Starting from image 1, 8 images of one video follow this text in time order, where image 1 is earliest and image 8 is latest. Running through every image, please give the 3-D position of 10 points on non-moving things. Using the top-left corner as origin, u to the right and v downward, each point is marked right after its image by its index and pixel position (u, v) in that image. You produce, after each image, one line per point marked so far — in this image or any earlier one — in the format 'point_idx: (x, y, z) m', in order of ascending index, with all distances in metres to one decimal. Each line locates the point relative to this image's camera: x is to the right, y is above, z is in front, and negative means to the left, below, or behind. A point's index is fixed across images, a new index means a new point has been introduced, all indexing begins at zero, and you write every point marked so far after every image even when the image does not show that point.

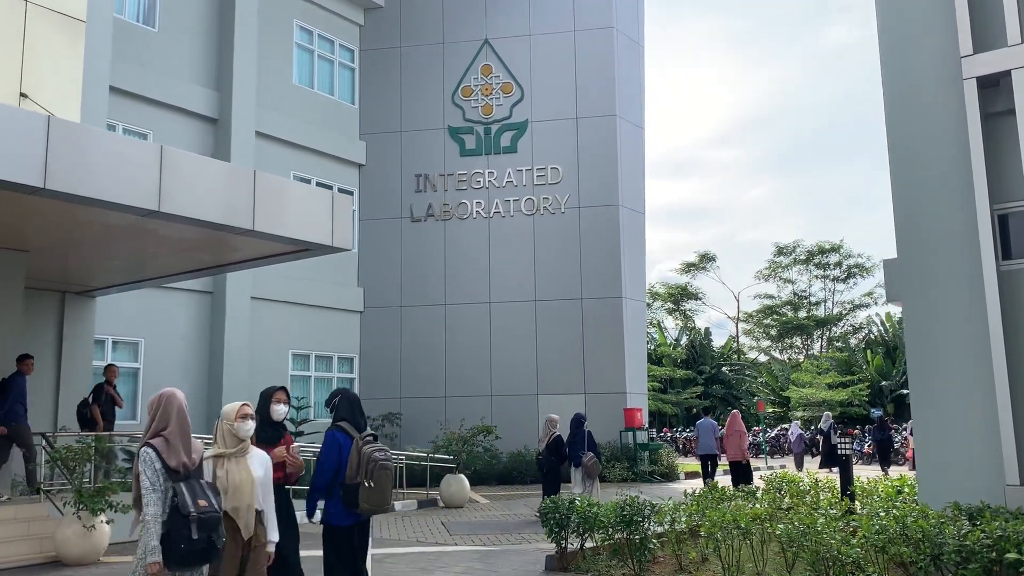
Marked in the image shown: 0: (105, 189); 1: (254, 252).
0: (-5.1, +1.3, +11.1) m
1: (-4.3, +0.6, +14.8) m
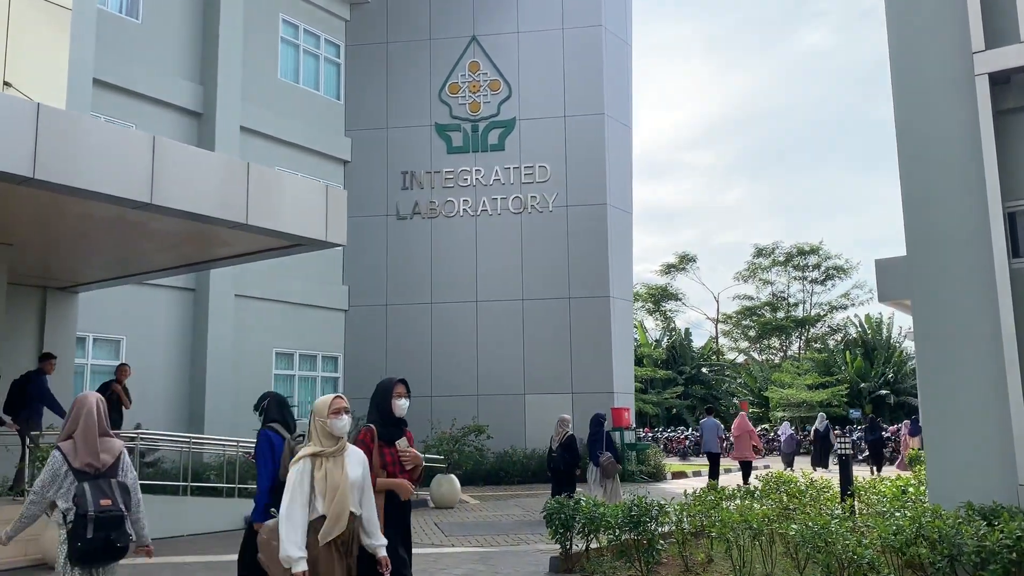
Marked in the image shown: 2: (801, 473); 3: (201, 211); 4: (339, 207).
0: (-5.1, +1.3, +10.8) m
1: (-4.4, +0.7, +14.5) m
2: (+5.1, -3.3, +15.6) m
3: (-4.2, +1.0, +11.9) m
4: (-2.7, +1.3, +14.0) m
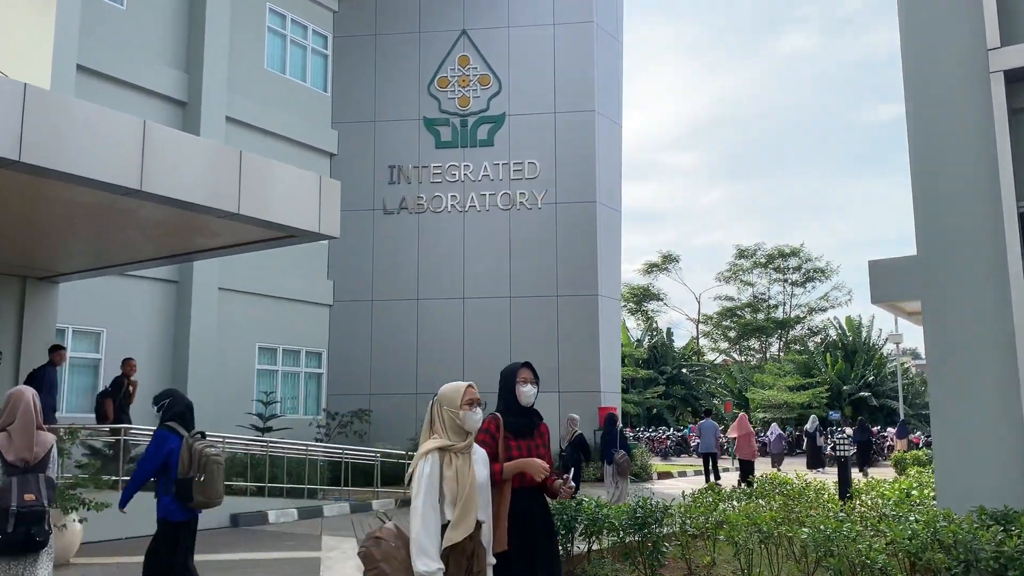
0: (-5.0, +1.5, +10.4) m
1: (-4.4, +0.8, +14.1) m
2: (+5.0, -3.3, +15.5) m
3: (-4.2, +1.2, +11.5) m
4: (-2.8, +1.4, +13.6) m
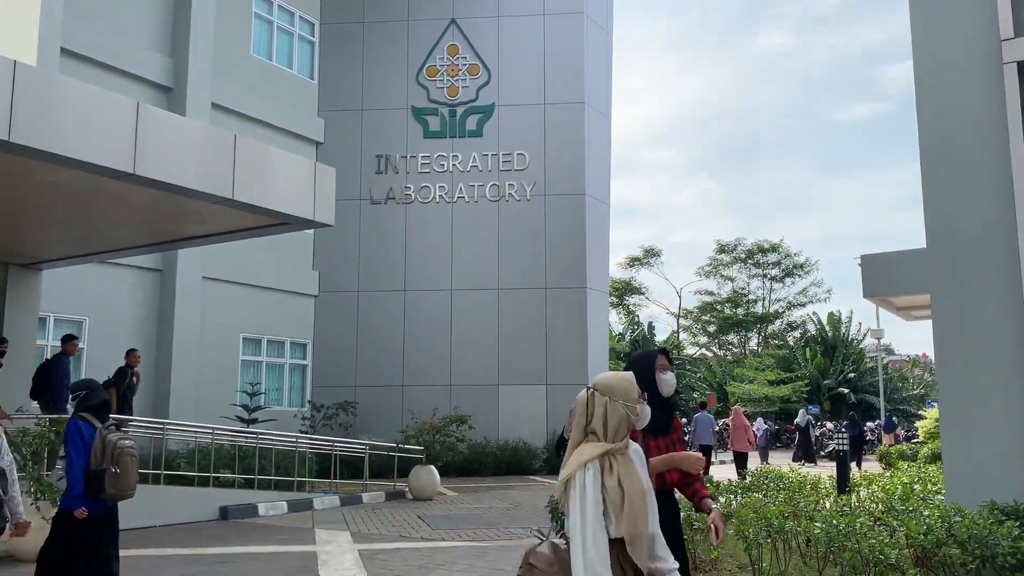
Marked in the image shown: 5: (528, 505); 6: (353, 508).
0: (-5.0, +1.6, +10.1) m
1: (-4.5, +1.0, +13.8) m
2: (+4.9, -3.2, +15.4) m
3: (-4.1, +1.3, +11.2) m
4: (-2.8, +1.6, +13.4) m
5: (+0.3, -4.2, +17.2) m
6: (-2.9, -4.0, +15.9) m
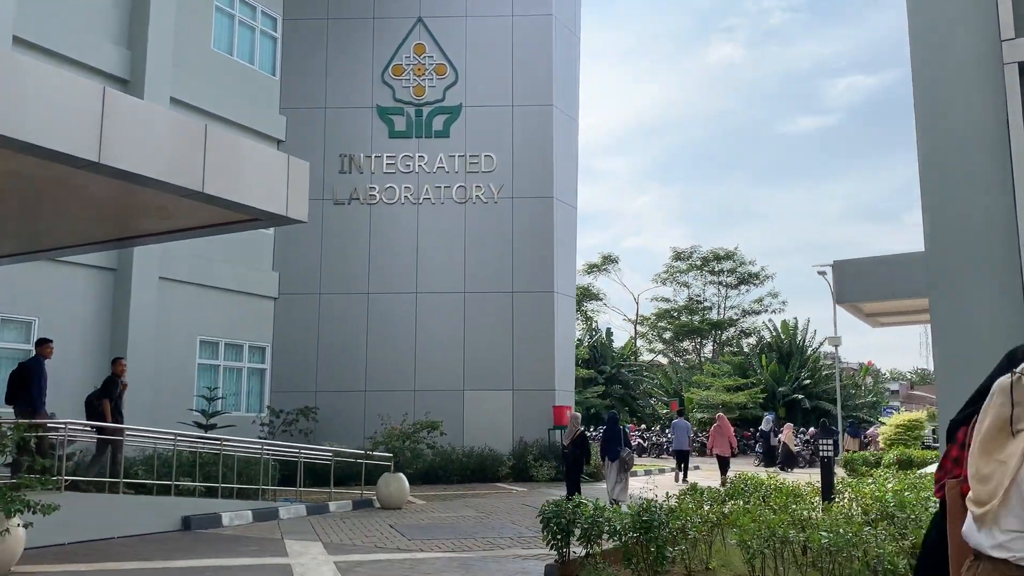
0: (-5.1, +1.7, +9.4) m
1: (-4.8, +1.0, +13.1) m
2: (+4.4, -3.2, +15.2) m
3: (-4.3, +1.4, +10.6) m
4: (-3.0, +1.6, +12.8) m
5: (-0.2, -4.3, +16.7) m
6: (-3.3, -4.0, +15.3) m
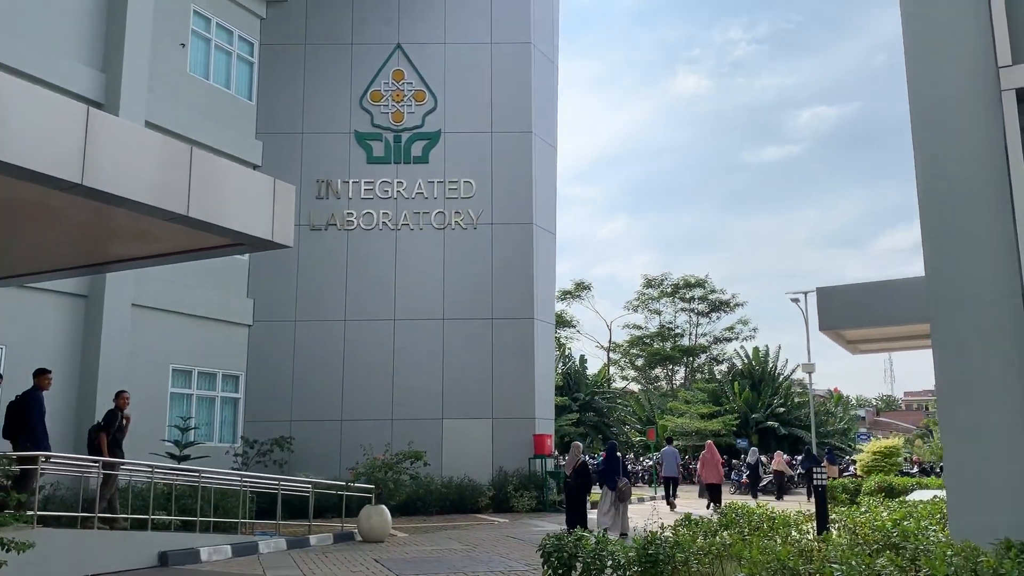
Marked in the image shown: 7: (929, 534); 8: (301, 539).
0: (-5.1, +1.4, +9.0) m
1: (-4.9, +0.6, +12.8) m
2: (+4.2, -3.7, +15.0) m
3: (-4.4, +1.1, +10.3) m
4: (-3.2, +1.2, +12.5) m
5: (-0.5, -4.8, +16.4) m
6: (-3.5, -4.4, +14.8) m
7: (+4.6, -2.7, +9.7) m
8: (-3.8, -4.6, +16.0) m
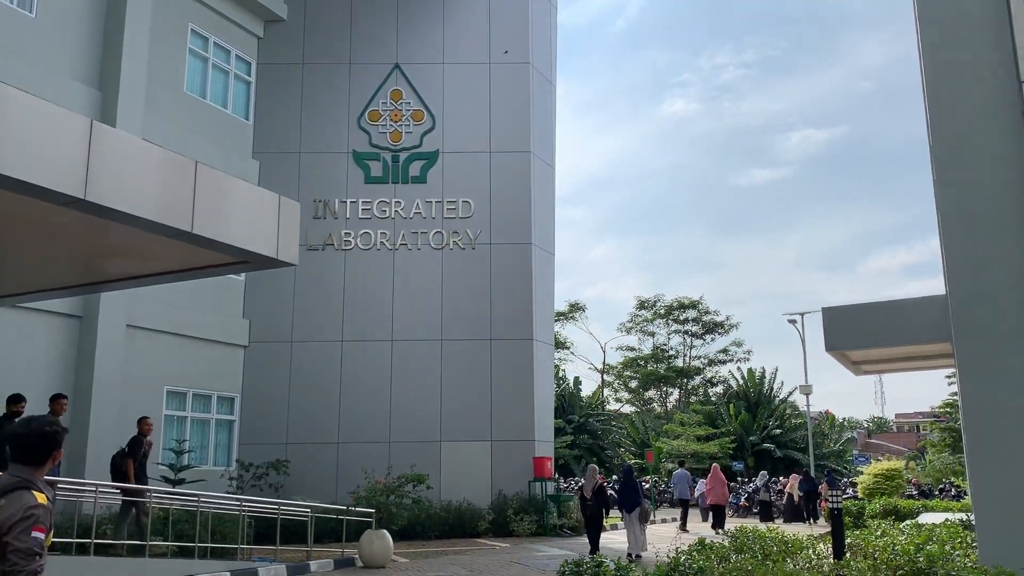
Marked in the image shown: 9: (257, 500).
0: (-4.9, +1.2, +8.8) m
1: (-4.8, +0.4, +12.5) m
2: (+4.3, -4.0, +14.8) m
3: (-4.2, +0.8, +10.0) m
4: (-3.1, +0.9, +12.3) m
5: (-0.4, -5.1, +16.0) m
6: (-3.4, -4.8, +14.4) m
7: (+4.7, -2.9, +9.5) m
8: (-3.7, -4.9, +15.6) m
9: (-4.8, -4.0, +16.7) m
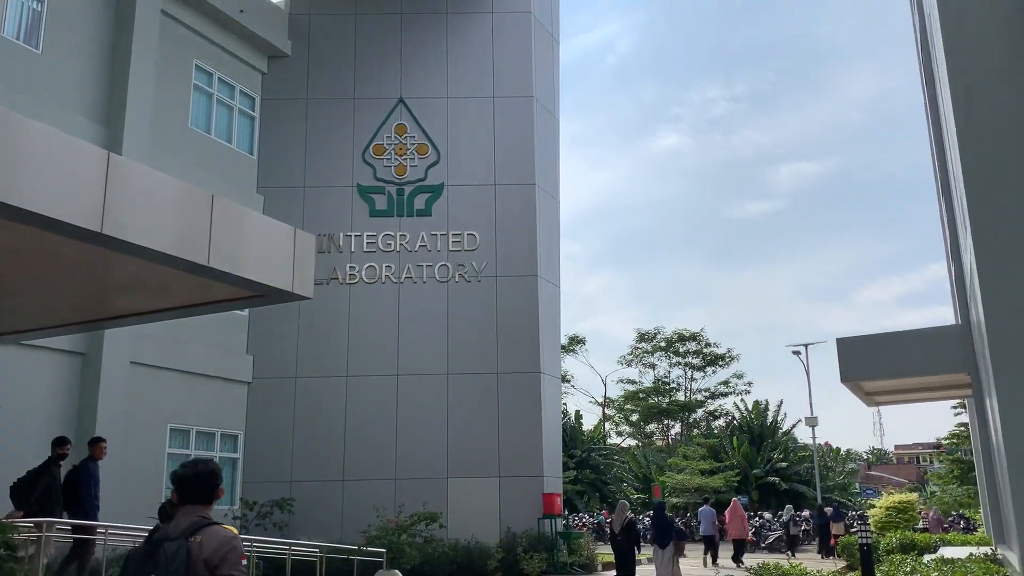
0: (-4.7, +0.9, +8.6) m
1: (-4.5, -0.1, +12.3) m
2: (+4.6, -4.5, +14.4) m
3: (-3.9, +0.5, +9.8) m
4: (-2.8, +0.5, +12.1) m
5: (-0.1, -5.7, +15.6) m
6: (-3.1, -5.3, +14.0) m
7: (+5.0, -3.2, +9.2) m
8: (-3.5, -5.5, +15.2) m
9: (-4.5, -4.6, +16.3) m
